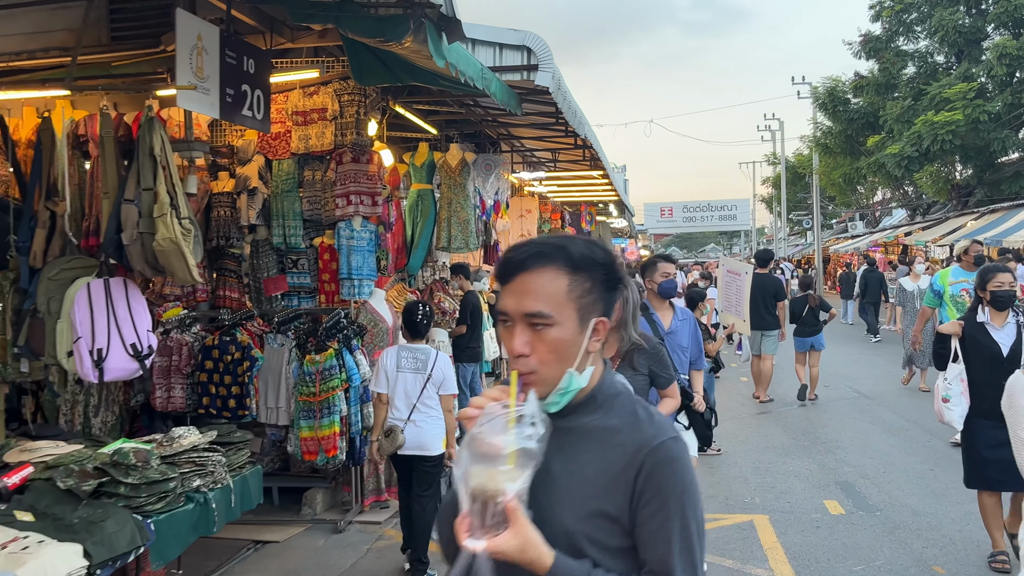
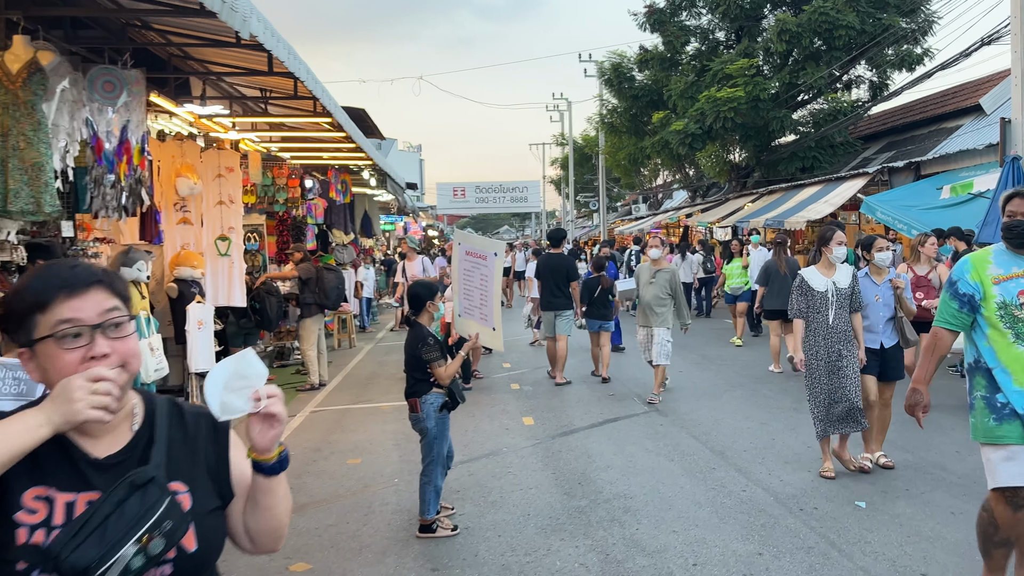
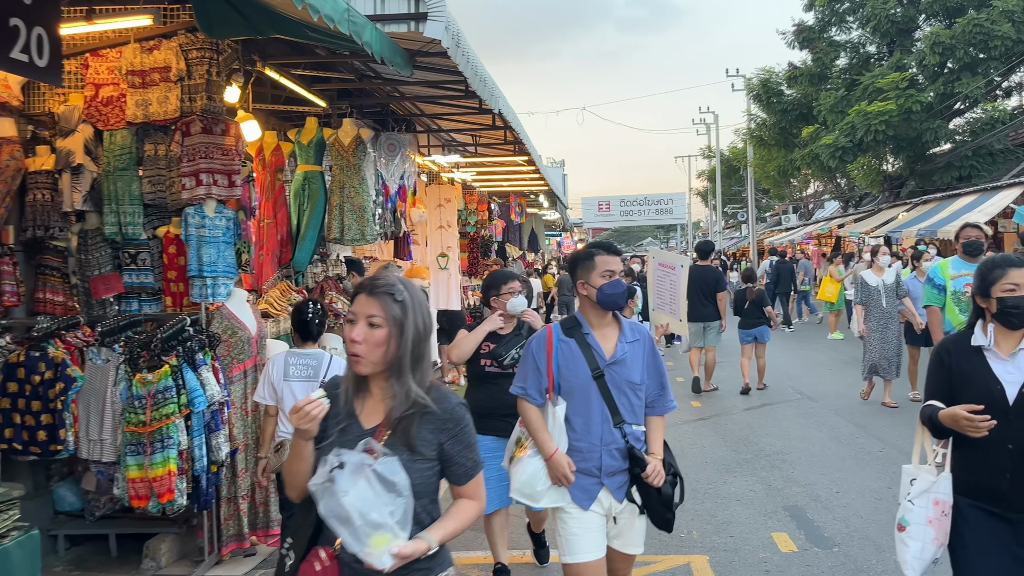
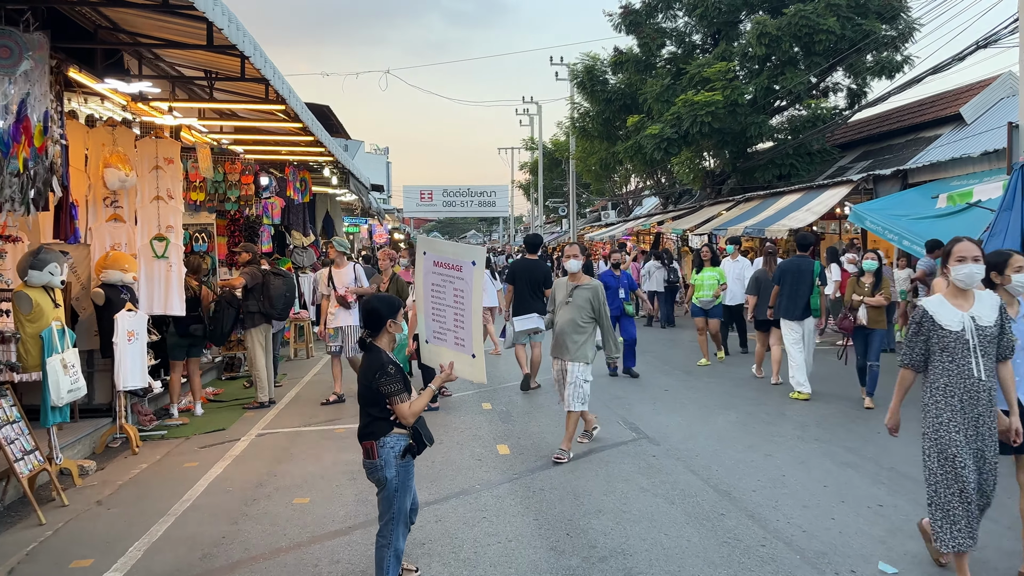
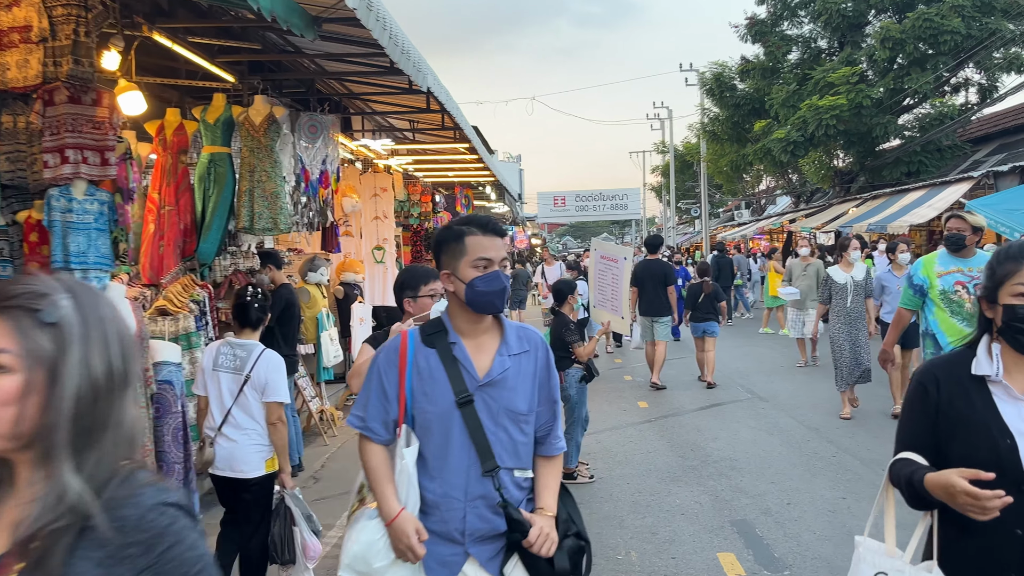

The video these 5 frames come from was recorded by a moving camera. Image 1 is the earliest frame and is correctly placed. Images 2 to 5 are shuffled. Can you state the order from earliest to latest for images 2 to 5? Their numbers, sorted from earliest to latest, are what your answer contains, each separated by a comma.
3, 5, 2, 4
